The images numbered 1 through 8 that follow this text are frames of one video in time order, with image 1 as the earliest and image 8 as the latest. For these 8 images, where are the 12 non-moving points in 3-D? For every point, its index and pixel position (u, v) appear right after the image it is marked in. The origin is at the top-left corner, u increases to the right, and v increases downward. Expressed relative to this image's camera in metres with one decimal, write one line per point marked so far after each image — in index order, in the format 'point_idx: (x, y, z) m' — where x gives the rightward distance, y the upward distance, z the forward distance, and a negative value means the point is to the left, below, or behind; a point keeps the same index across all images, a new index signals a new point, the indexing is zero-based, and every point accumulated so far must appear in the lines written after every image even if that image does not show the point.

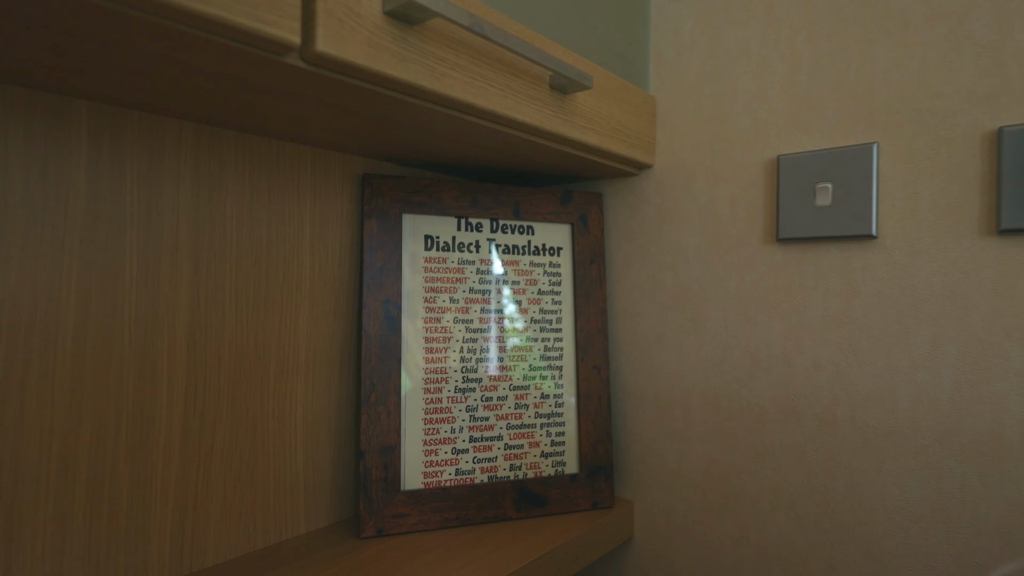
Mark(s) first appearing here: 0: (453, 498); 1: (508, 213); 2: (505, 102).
0: (-0.1, -0.2, +0.6) m
1: (0.0, +0.1, +0.7) m
2: (0.0, +0.2, +0.5) m
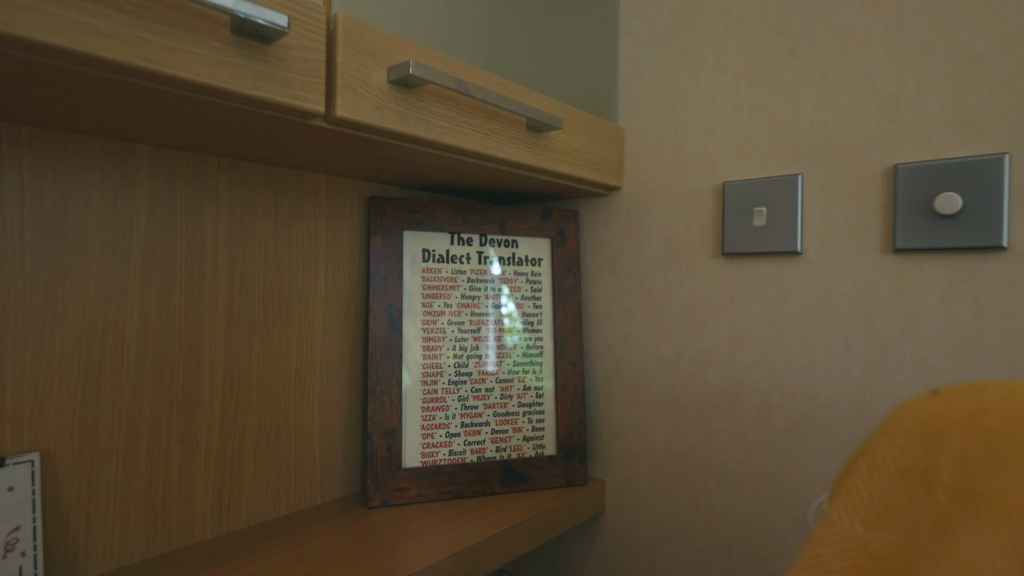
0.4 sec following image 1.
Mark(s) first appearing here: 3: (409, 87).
0: (-0.1, -0.3, +0.7) m
1: (0.0, +0.1, +0.8) m
2: (0.0, +0.2, +0.6) m
3: (-0.1, +0.2, +0.5) m
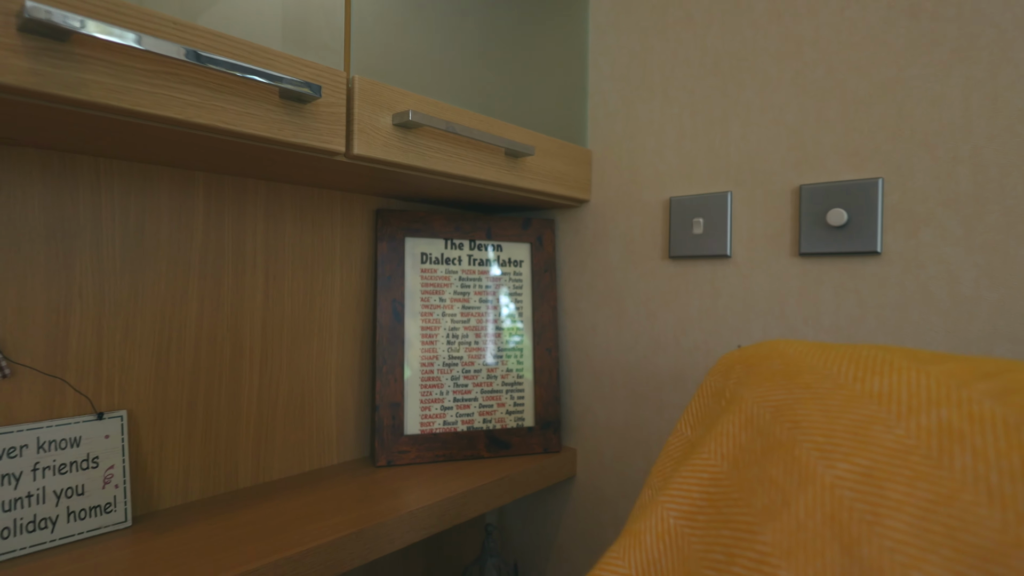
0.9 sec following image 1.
0: (-0.1, -0.2, +0.9) m
1: (-0.1, +0.1, +0.9) m
2: (-0.1, +0.2, +0.8) m
3: (-0.1, +0.2, +0.7) m
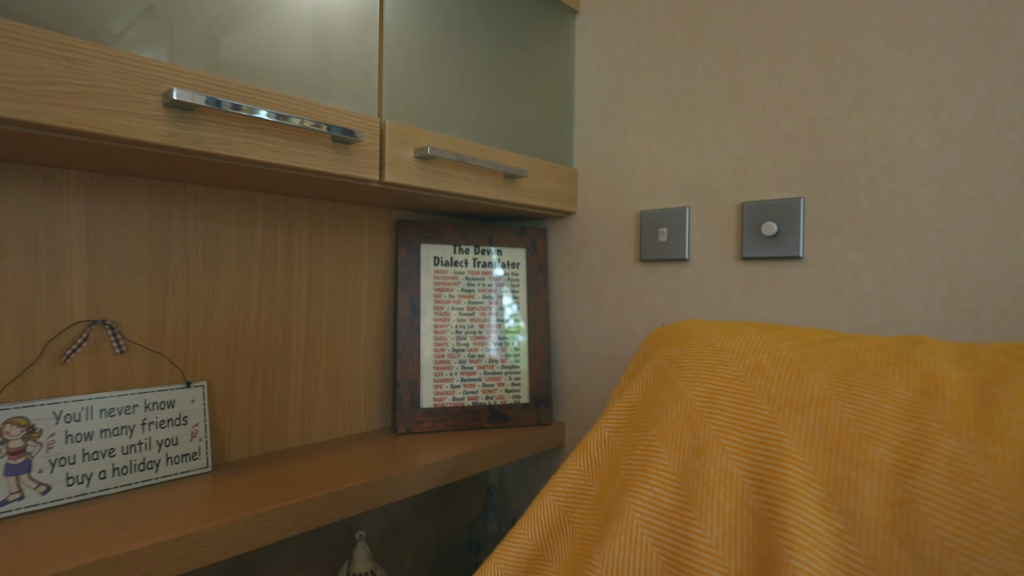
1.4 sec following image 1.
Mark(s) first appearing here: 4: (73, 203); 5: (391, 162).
0: (-0.1, -0.2, +1.1) m
1: (-0.1, +0.1, +1.1) m
2: (-0.1, +0.2, +0.9) m
3: (-0.1, +0.2, +0.9) m
4: (-0.6, +0.1, +0.8) m
5: (-0.2, +0.2, +0.8) m
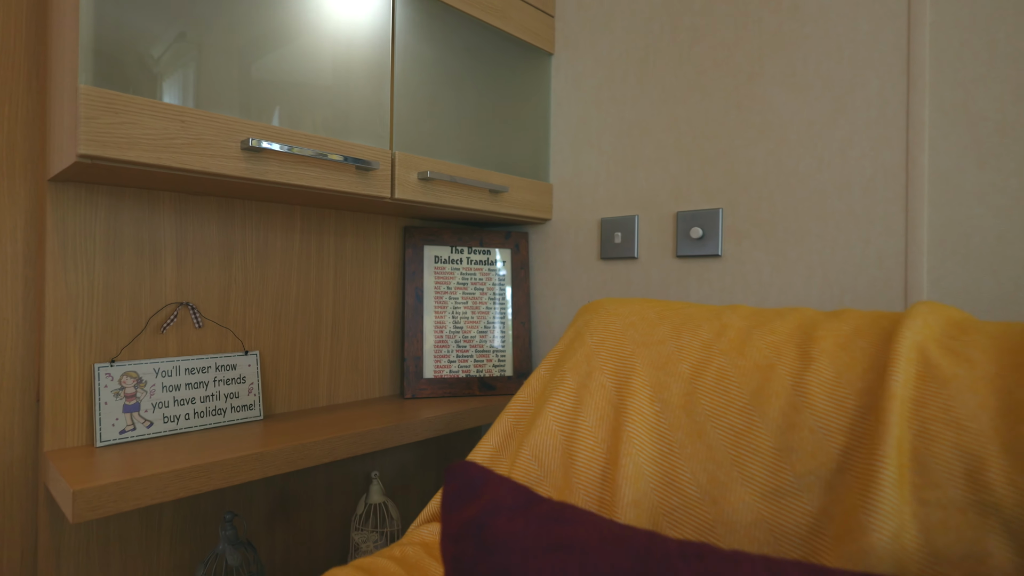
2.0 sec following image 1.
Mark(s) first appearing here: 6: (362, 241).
0: (-0.2, -0.2, +1.3) m
1: (-0.1, +0.1, +1.4) m
2: (-0.1, +0.2, +1.2) m
3: (-0.2, +0.2, +1.1) m
4: (-0.7, +0.1, +1.1) m
5: (-0.2, +0.2, +1.1) m
6: (-0.4, +0.1, +1.3) m
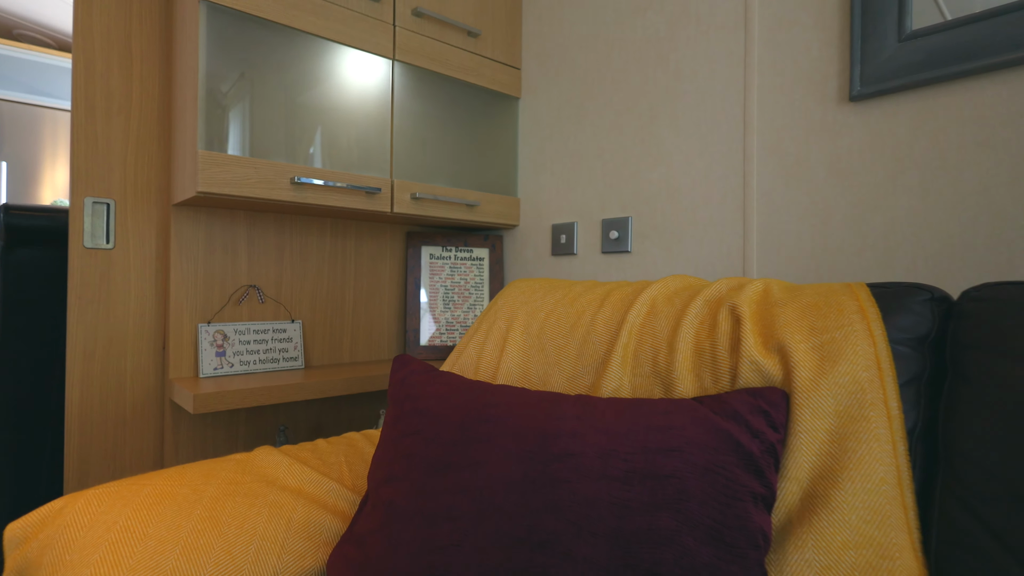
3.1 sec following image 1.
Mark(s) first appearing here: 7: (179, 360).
0: (-0.2, -0.2, +1.7) m
1: (-0.2, +0.1, +1.8) m
2: (-0.2, +0.2, +1.6) m
3: (-0.3, +0.3, +1.5) m
4: (-0.8, +0.2, +1.5) m
5: (-0.3, +0.2, +1.5) m
6: (-0.4, +0.1, +1.7) m
7: (-0.9, -0.2, +1.4) m
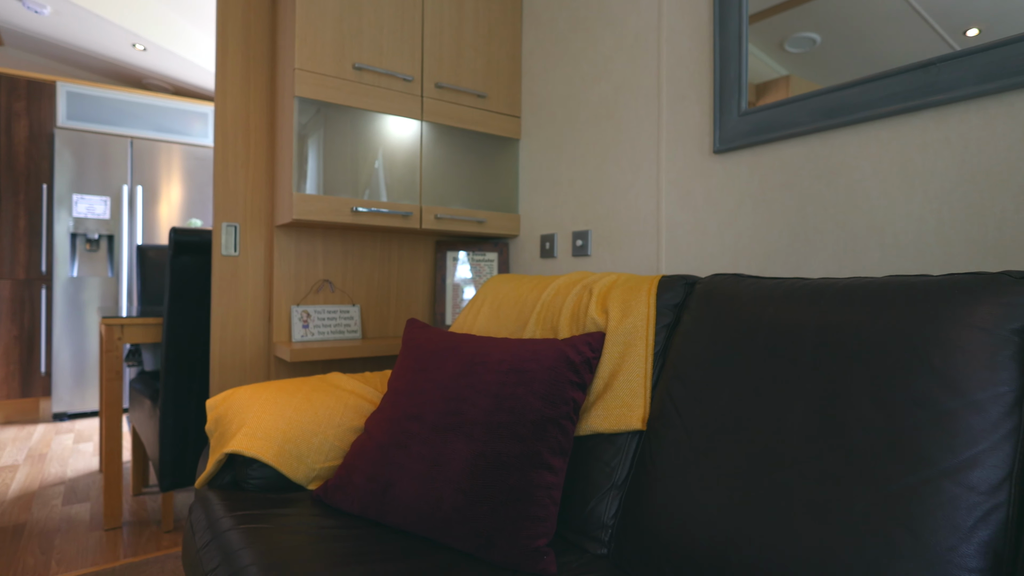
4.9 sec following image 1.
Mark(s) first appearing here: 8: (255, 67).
0: (-0.2, -0.2, +2.4) m
1: (-0.2, +0.2, +2.4) m
2: (-0.2, +0.2, +2.2) m
3: (-0.3, +0.3, +2.2) m
4: (-0.8, +0.2, +2.2) m
5: (-0.3, +0.3, +2.1) m
6: (-0.4, +0.2, +2.4) m
7: (-0.9, -0.2, +2.1) m
8: (-1.0, +0.9, +2.2) m
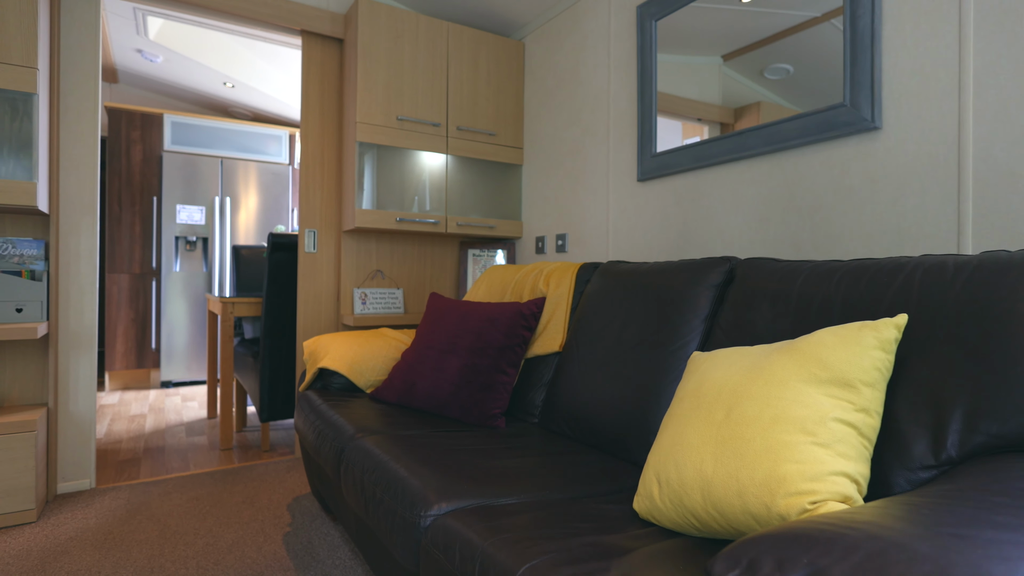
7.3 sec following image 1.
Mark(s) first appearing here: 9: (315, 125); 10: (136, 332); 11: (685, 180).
0: (-0.2, -0.1, +3.2) m
1: (-0.2, +0.2, +3.2) m
2: (-0.2, +0.3, +3.1) m
3: (-0.3, +0.3, +3.0) m
4: (-0.8, +0.3, +3.1) m
5: (-0.4, +0.3, +3.0) m
6: (-0.4, +0.2, +3.2) m
7: (-0.9, -0.1, +3.0) m
8: (-1.0, +1.0, +3.0) m
9: (-1.1, +0.9, +3.0) m
10: (-3.7, -0.4, +5.2) m
11: (+0.7, +0.4, +2.2) m
